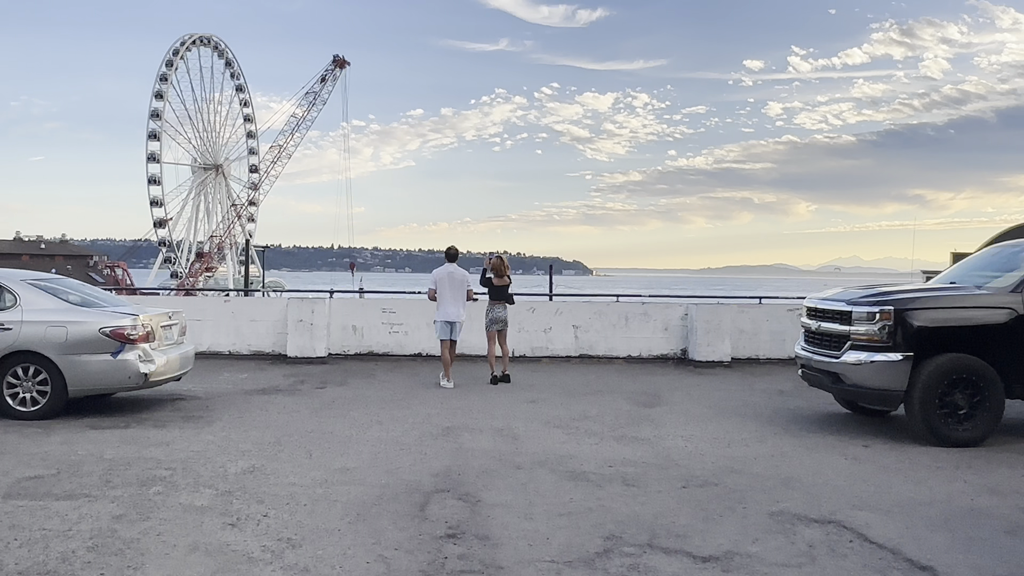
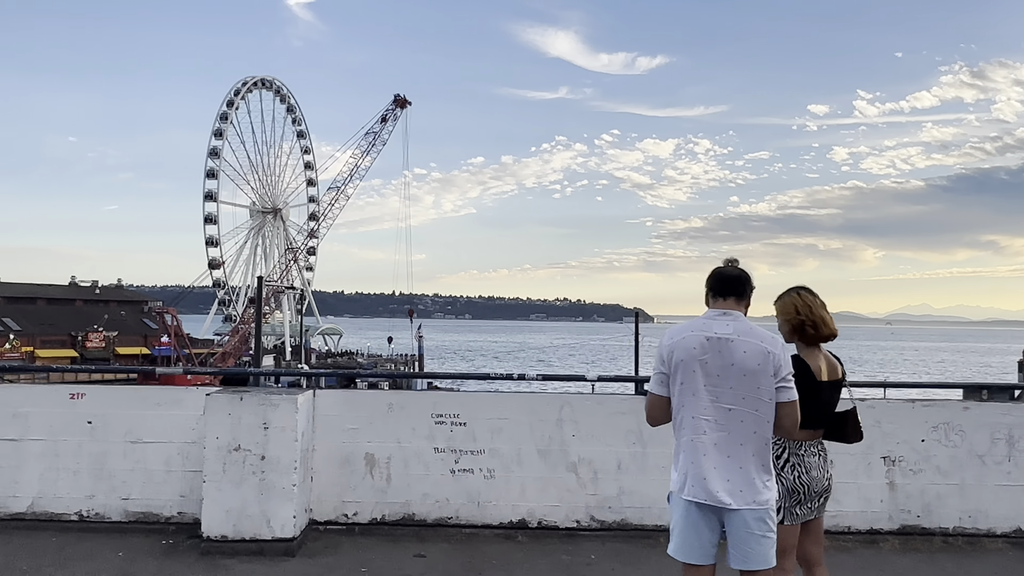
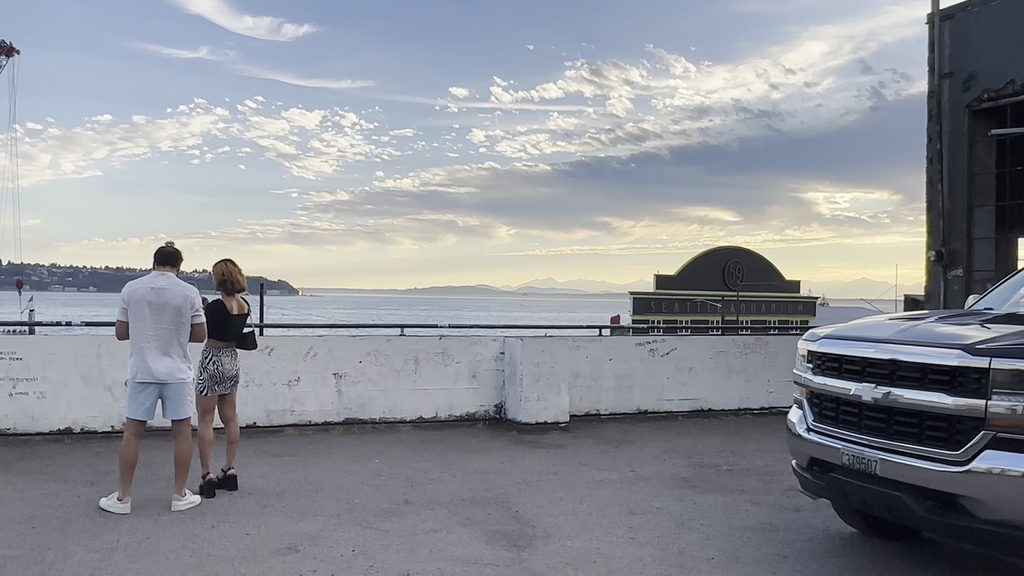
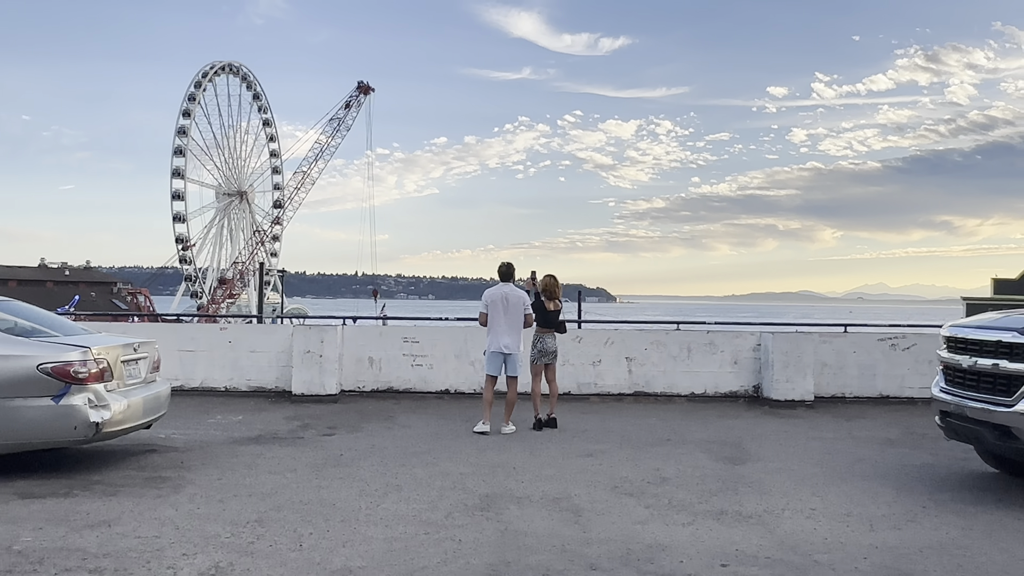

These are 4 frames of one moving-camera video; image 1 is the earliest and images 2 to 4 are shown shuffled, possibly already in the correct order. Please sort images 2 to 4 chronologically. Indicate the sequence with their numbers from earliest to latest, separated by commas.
4, 3, 2
